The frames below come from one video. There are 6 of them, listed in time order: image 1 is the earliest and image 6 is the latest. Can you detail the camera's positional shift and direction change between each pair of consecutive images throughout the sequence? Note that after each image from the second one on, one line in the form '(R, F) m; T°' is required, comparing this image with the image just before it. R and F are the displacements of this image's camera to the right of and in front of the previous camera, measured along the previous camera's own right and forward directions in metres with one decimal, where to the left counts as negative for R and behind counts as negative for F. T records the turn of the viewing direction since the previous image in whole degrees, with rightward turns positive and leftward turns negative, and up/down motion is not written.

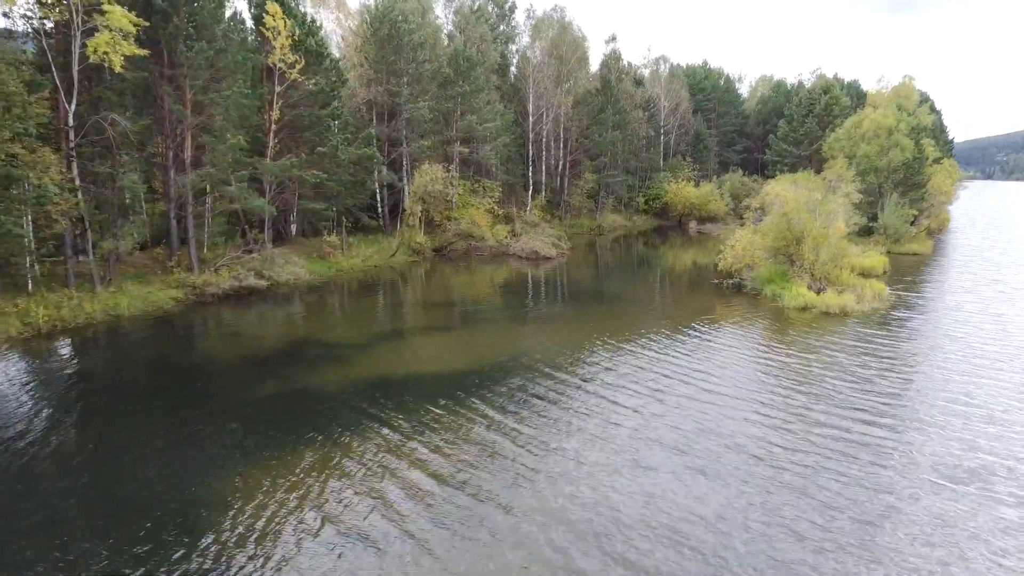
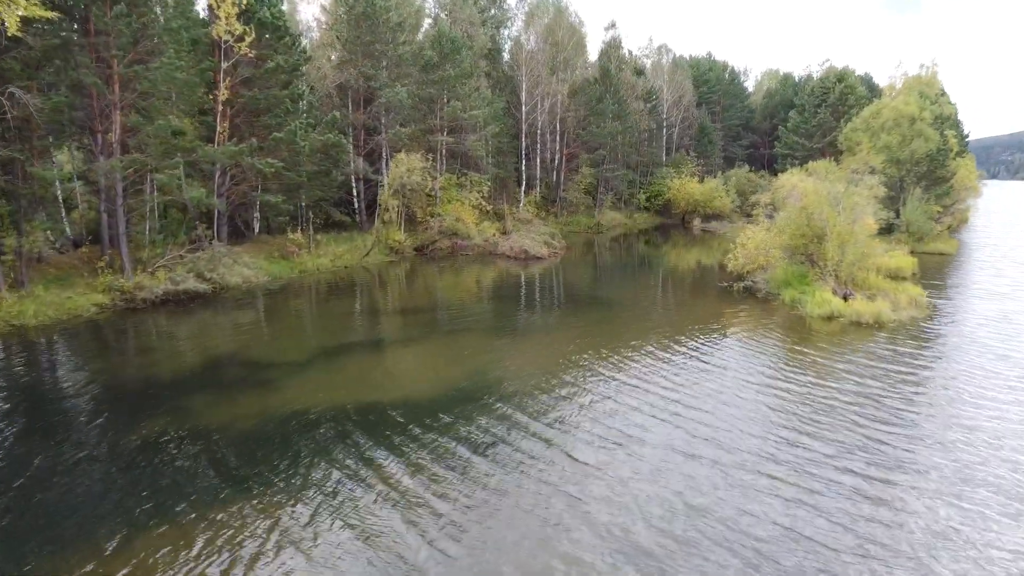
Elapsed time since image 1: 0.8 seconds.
(+0.6, +3.0) m; 0°
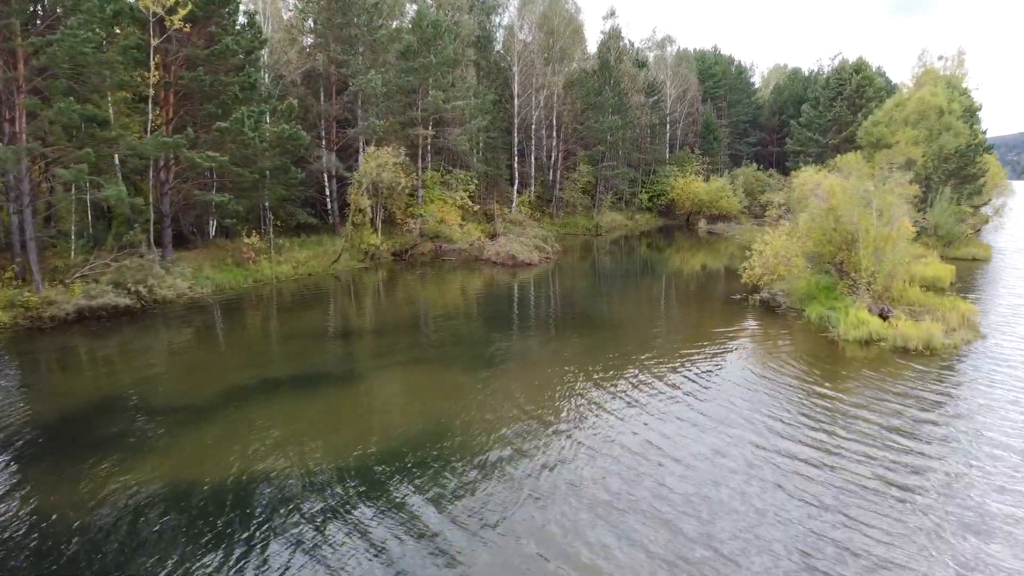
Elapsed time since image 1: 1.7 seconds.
(+0.6, +3.1) m; 0°
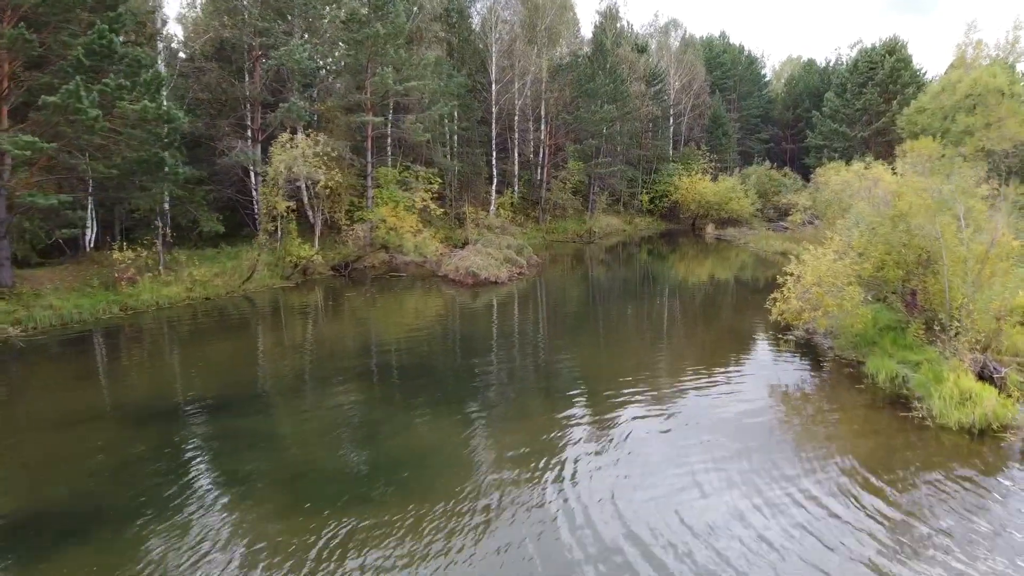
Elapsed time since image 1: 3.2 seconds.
(+1.2, +5.5) m; 0°
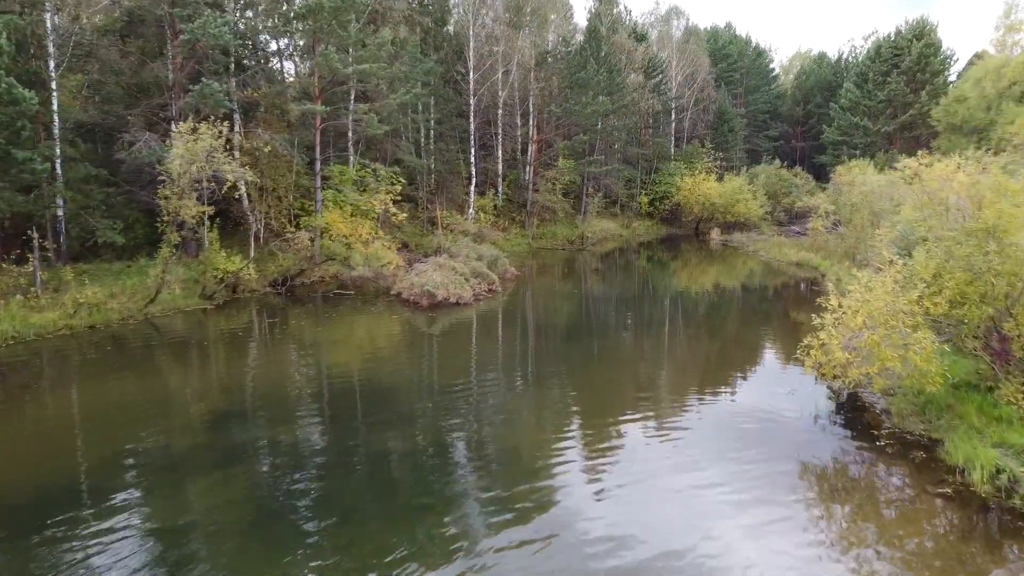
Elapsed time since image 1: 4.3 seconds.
(+0.9, +3.8) m; 0°
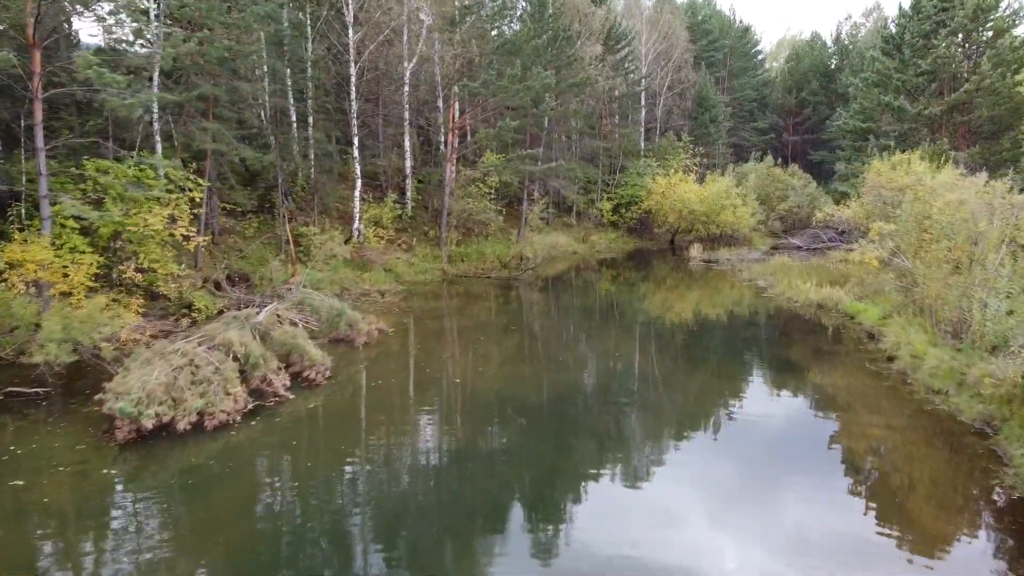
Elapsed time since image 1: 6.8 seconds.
(+2.1, +8.9) m; +2°
